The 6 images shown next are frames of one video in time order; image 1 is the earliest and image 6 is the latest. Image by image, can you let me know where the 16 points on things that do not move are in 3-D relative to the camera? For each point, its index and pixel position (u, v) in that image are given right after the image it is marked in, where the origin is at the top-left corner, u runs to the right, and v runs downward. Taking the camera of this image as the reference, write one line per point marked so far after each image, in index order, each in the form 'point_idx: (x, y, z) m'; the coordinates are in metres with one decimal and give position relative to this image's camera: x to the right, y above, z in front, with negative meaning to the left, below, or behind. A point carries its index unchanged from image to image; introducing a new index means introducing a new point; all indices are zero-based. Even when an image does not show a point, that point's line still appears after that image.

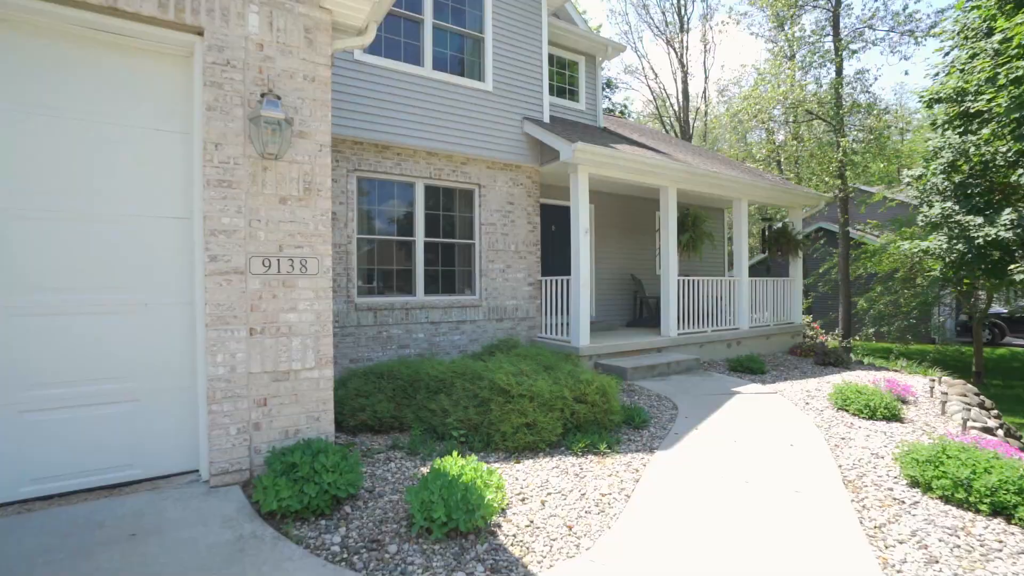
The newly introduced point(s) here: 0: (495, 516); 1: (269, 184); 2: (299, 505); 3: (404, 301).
0: (-0.1, -1.5, +3.2) m
1: (-1.8, +0.8, +3.5) m
2: (-1.4, -1.4, +3.0) m
3: (-1.7, -0.2, +7.8) m
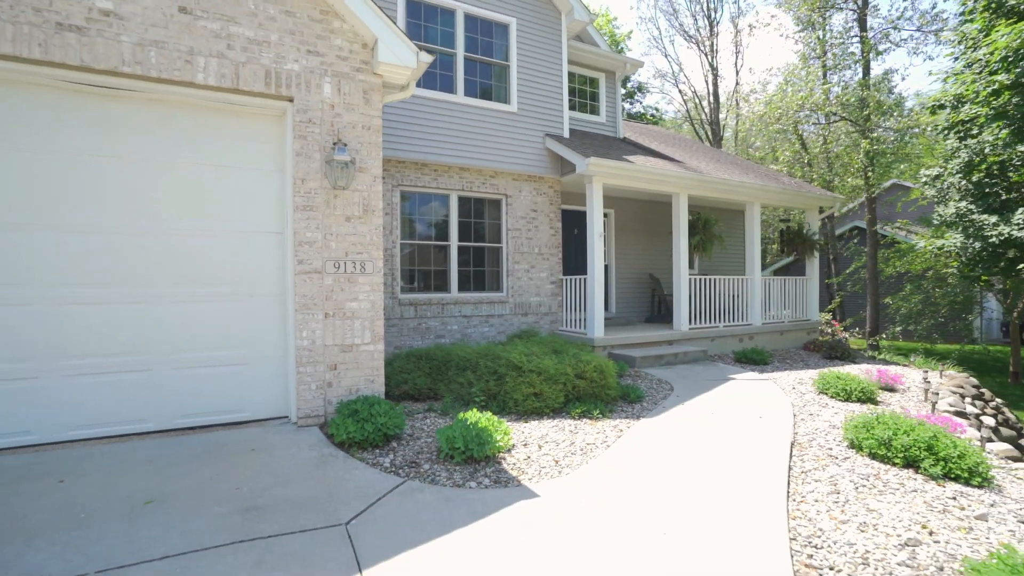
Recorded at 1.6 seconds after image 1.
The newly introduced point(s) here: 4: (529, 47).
0: (-0.1, -1.5, +4.3) m
1: (-1.8, +0.8, +4.8) m
2: (-1.4, -1.3, +4.3) m
3: (-1.3, -0.2, +9.0) m
4: (+0.4, +5.0, +9.9) m
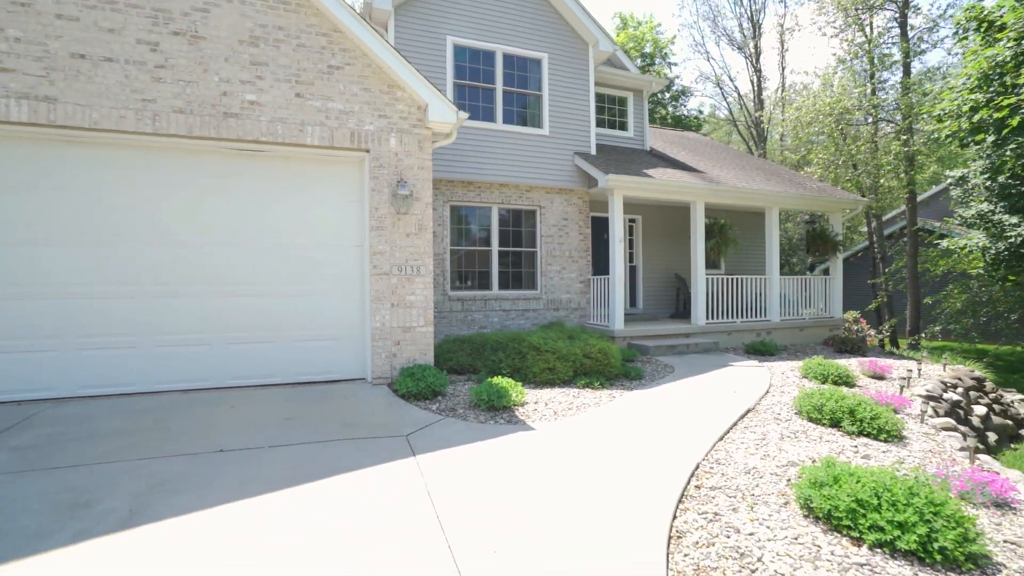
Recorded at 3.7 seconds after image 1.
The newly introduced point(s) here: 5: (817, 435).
0: (0.0, -1.4, +5.9) m
1: (-1.6, +0.9, +6.6) m
2: (-1.2, -1.3, +6.0) m
3: (-0.6, -0.1, +10.7) m
4: (+1.2, +5.1, +11.4) m
5: (+3.4, -1.6, +5.2) m
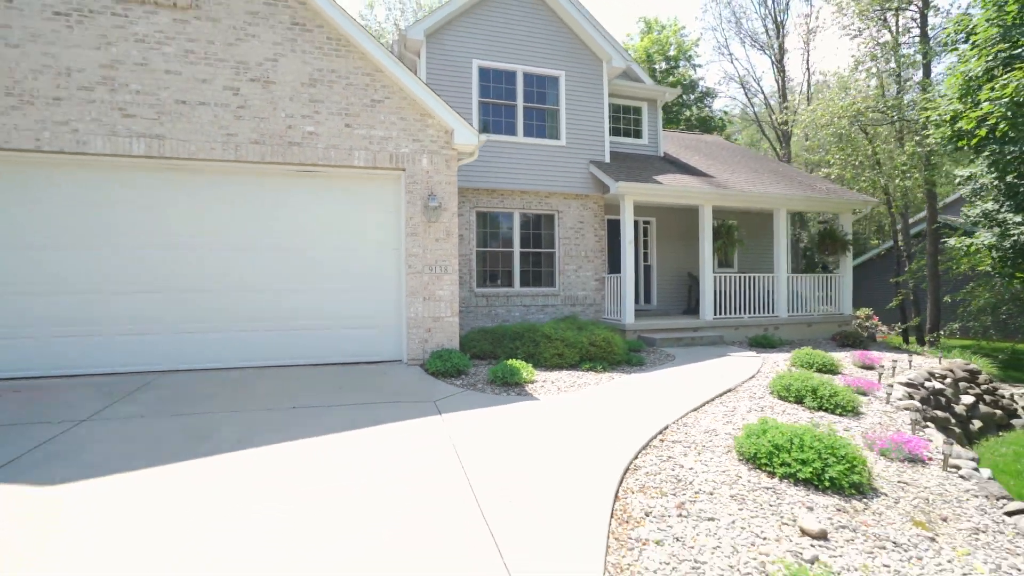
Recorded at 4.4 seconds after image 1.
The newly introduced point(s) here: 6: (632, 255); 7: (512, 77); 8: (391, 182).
0: (+0.2, -1.4, +7.0) m
1: (-1.3, +0.9, +7.8) m
2: (-1.0, -1.2, +7.2) m
3: (-0.1, -0.1, +11.9) m
4: (+1.7, +5.1, +12.4) m
5: (+3.5, -1.6, +6.1) m
6: (+3.0, +0.8, +11.7) m
7: (0.0, +5.3, +12.0) m
8: (-2.0, +1.8, +7.9) m
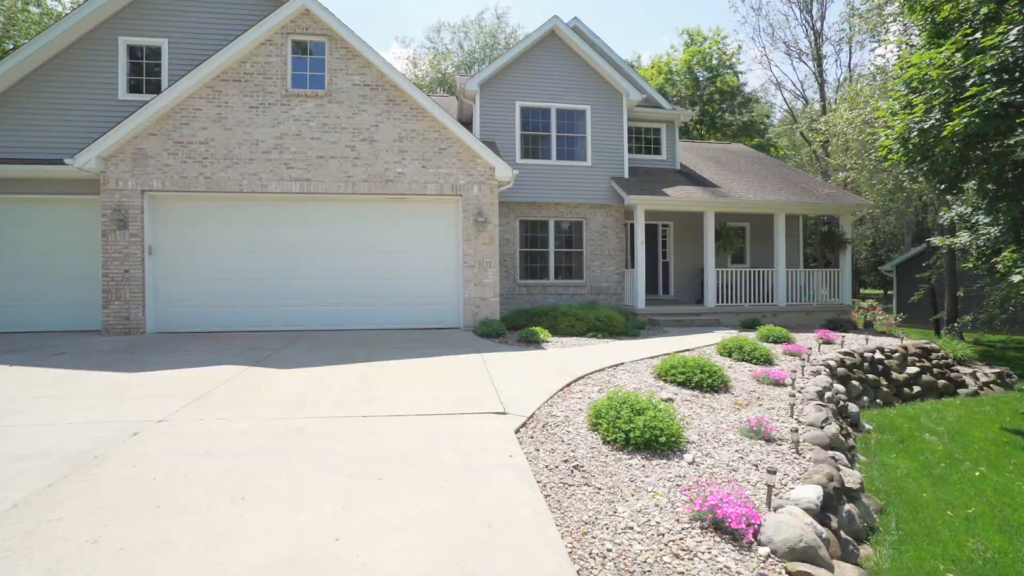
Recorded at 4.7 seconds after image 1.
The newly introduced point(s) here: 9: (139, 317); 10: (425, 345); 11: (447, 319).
0: (+0.6, -1.1, +10.2) m
1: (-0.8, +1.2, +11.2) m
2: (-0.6, -1.0, +10.5) m
3: (+1.0, +0.2, +15.0) m
4: (+2.8, +5.4, +15.3) m
5: (+3.8, -1.3, +8.8) m
6: (+4.0, +1.0, +14.4) m
7: (+1.1, +5.6, +15.1) m
8: (-1.4, +2.0, +11.4) m
9: (-8.2, -0.6, +10.3) m
10: (-1.7, -1.2, +9.5) m
11: (-1.6, -0.8, +11.4) m
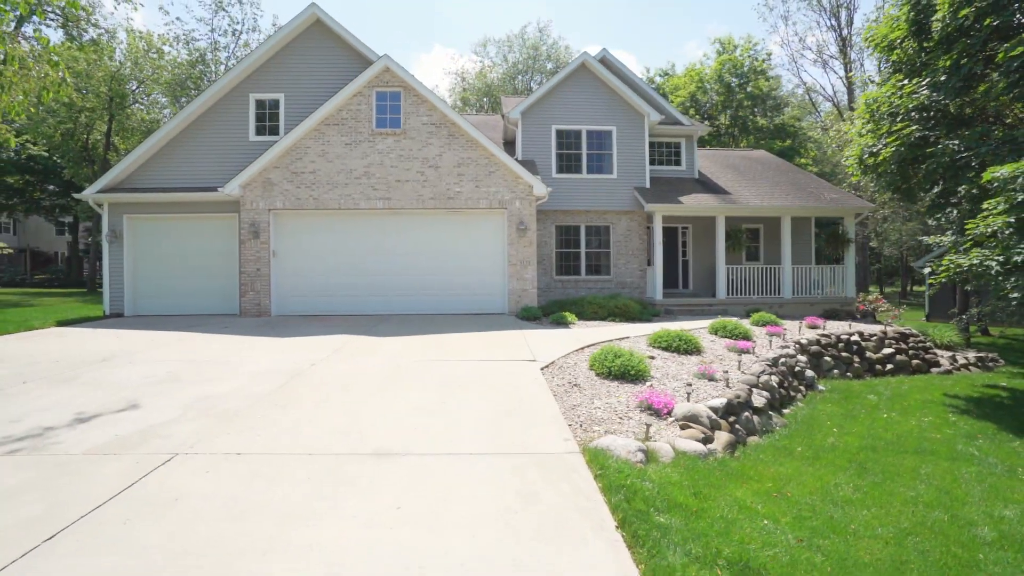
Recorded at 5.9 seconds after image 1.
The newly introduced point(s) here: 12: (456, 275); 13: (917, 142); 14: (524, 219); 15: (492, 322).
0: (+1.6, -1.0, +12.9) m
1: (+0.2, +1.3, +14.0) m
2: (+0.4, -0.8, +13.4) m
3: (+2.3, +0.4, +17.7) m
4: (+4.2, +5.6, +17.8) m
5: (+4.6, -1.2, +11.3) m
6: (+5.3, +1.2, +16.8) m
7: (+2.5, +5.8, +17.7) m
8: (-0.4, +2.2, +14.3) m
9: (-7.2, -0.5, +13.9) m
10: (-0.9, -1.0, +12.5) m
11: (-0.5, -0.6, +14.3) m
12: (-1.7, +0.4, +14.3) m
13: (+8.1, +2.9, +9.5) m
14: (+0.4, +2.0, +14.0) m
15: (-0.5, -1.0, +12.9) m
